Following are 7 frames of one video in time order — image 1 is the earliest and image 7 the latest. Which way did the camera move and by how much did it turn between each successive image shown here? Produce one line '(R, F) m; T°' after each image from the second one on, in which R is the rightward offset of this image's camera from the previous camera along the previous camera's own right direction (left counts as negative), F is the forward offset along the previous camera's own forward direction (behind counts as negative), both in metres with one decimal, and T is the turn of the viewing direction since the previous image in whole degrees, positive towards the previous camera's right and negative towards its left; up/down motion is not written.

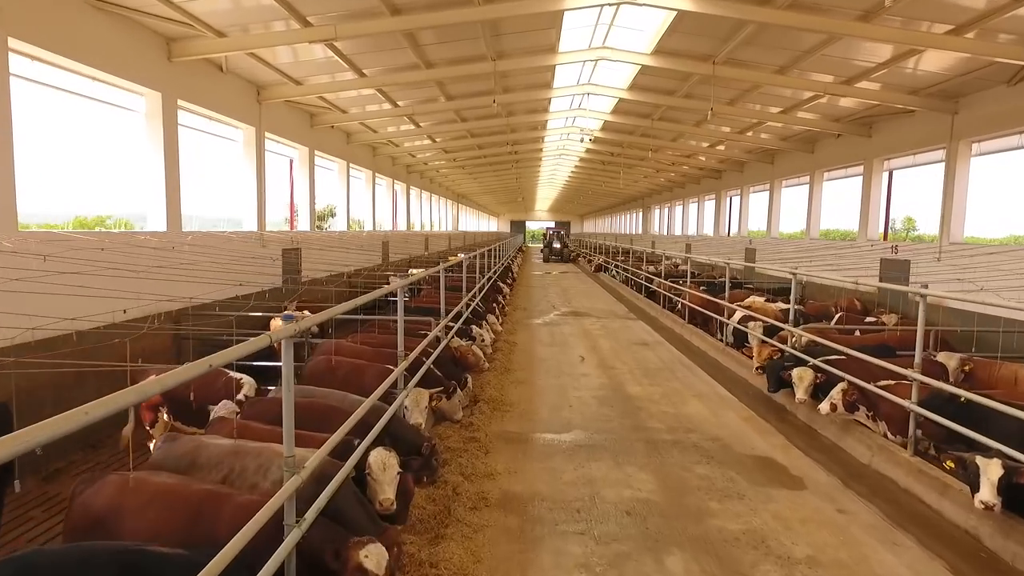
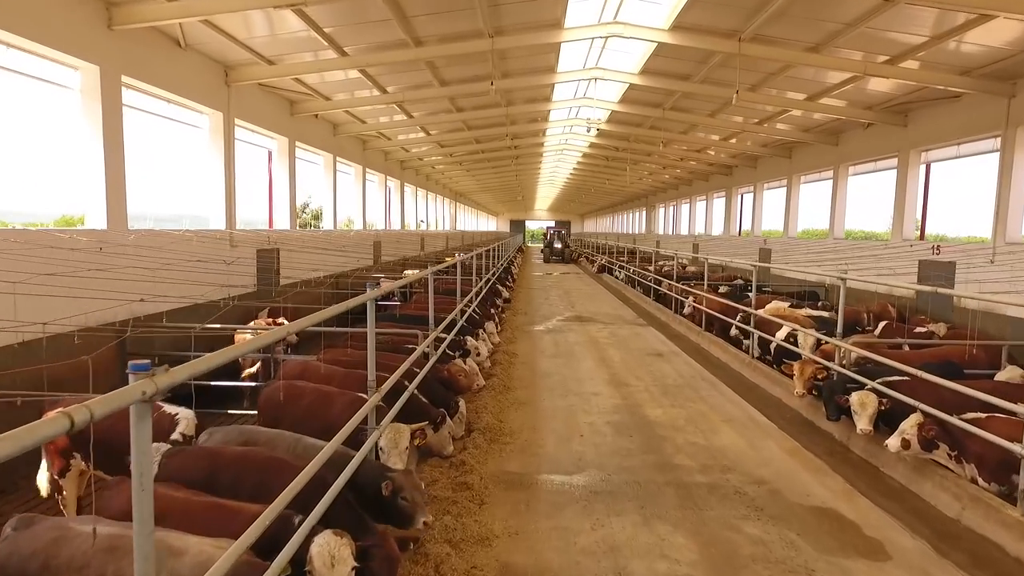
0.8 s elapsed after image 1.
(0.0, +0.9) m; 0°
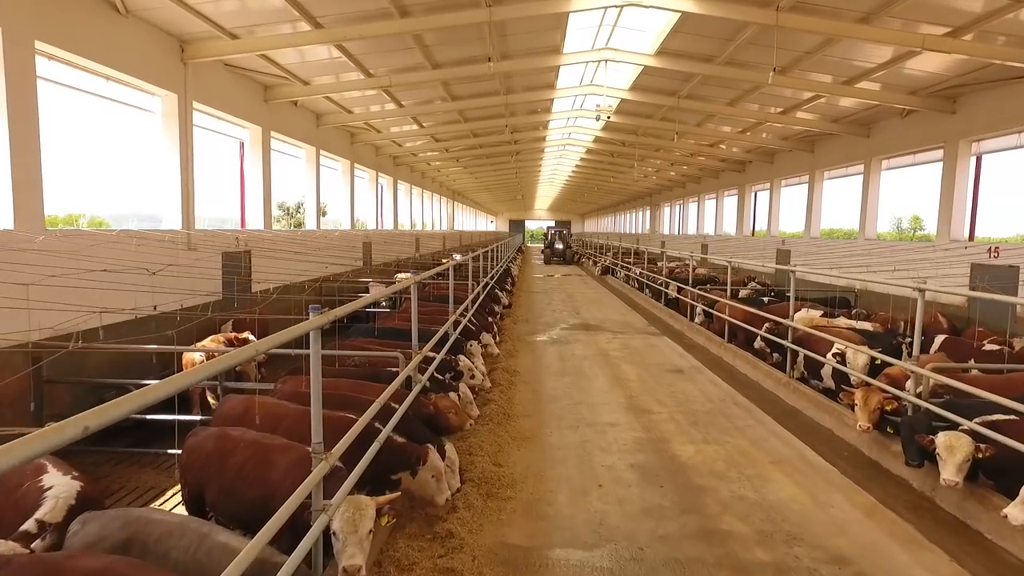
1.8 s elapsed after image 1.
(0.0, +0.9) m; 0°
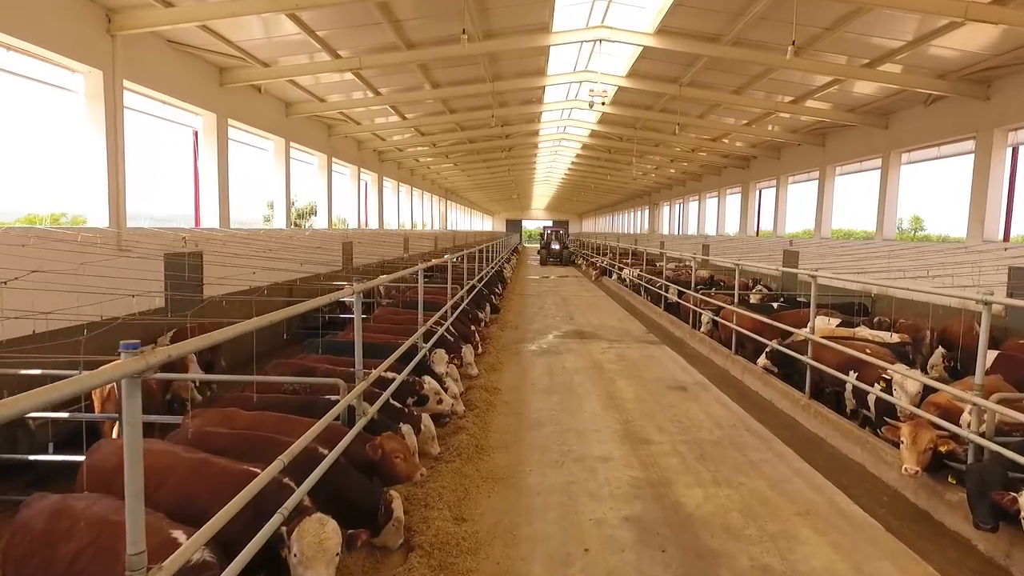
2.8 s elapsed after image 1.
(+0.1, +0.8) m; 0°
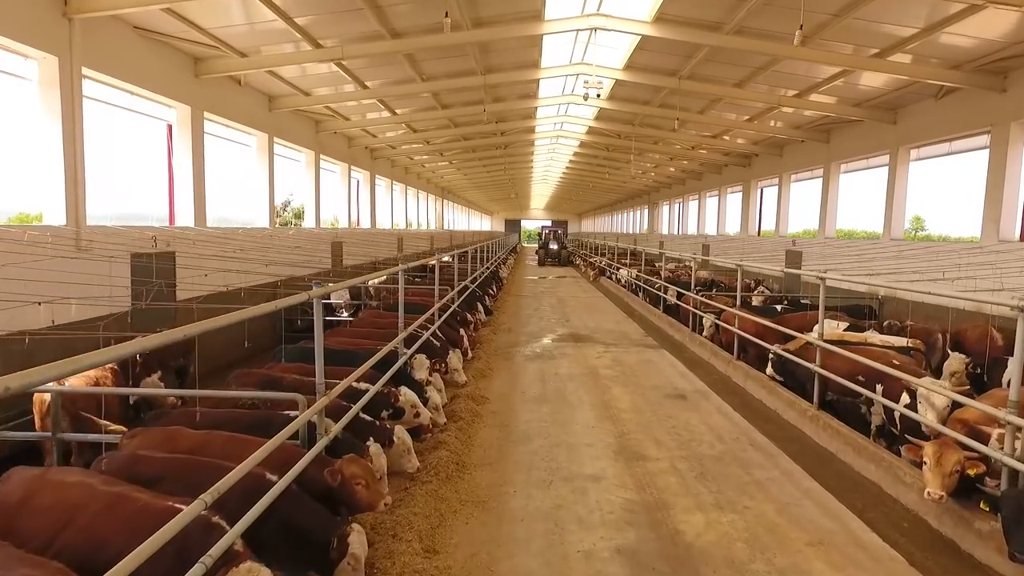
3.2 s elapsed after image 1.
(+0.1, +0.4) m; 0°
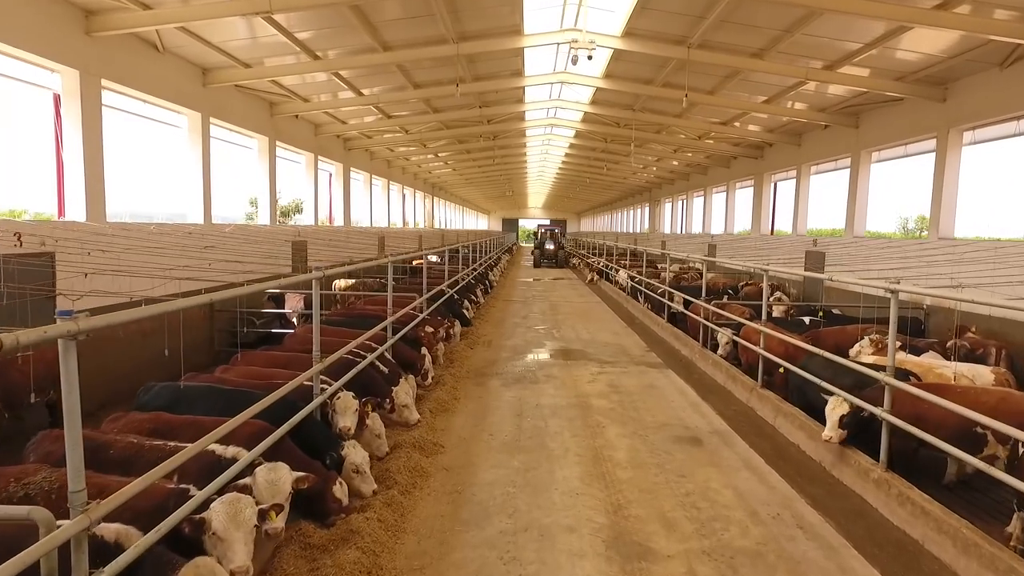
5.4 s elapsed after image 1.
(+0.2, +1.3) m; 0°
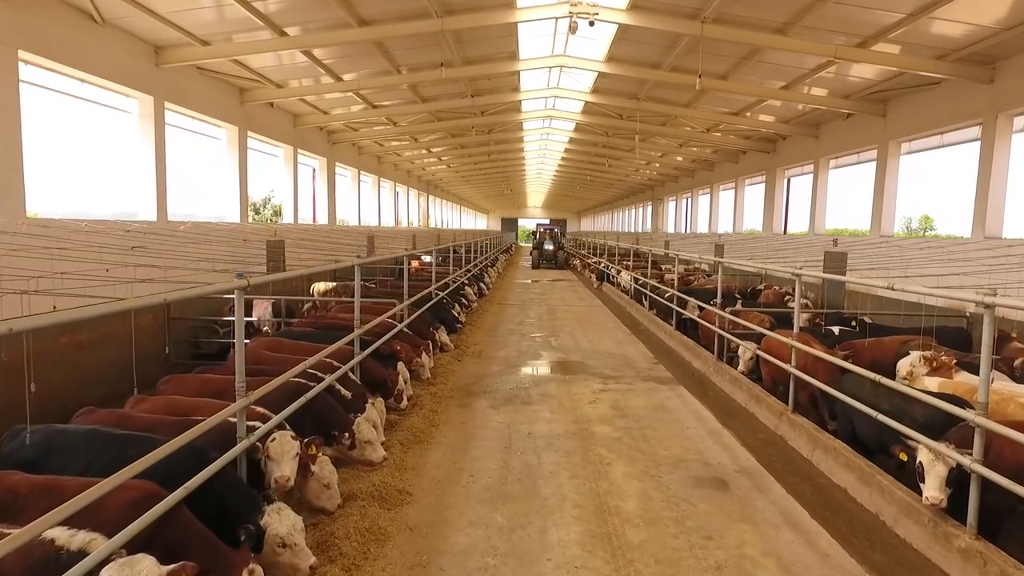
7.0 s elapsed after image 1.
(+0.1, +0.8) m; 0°
